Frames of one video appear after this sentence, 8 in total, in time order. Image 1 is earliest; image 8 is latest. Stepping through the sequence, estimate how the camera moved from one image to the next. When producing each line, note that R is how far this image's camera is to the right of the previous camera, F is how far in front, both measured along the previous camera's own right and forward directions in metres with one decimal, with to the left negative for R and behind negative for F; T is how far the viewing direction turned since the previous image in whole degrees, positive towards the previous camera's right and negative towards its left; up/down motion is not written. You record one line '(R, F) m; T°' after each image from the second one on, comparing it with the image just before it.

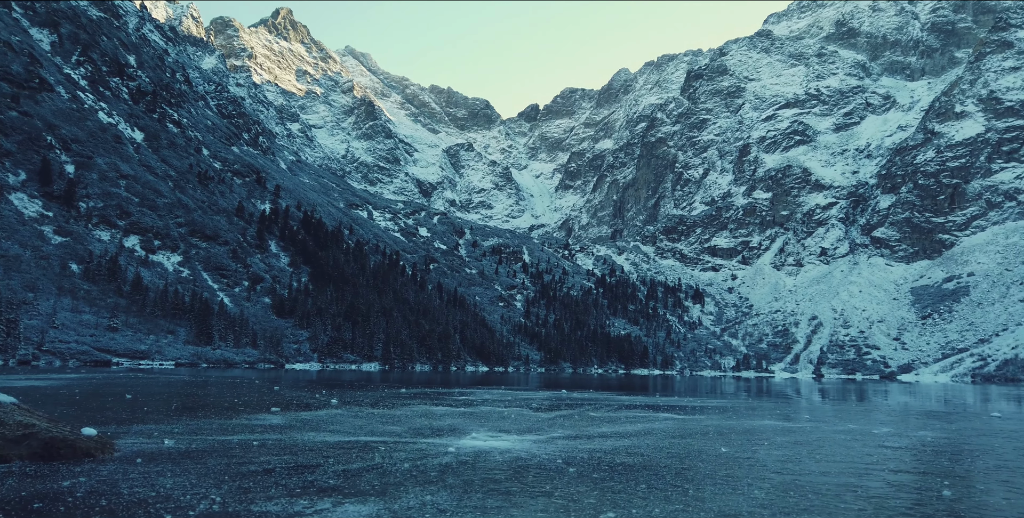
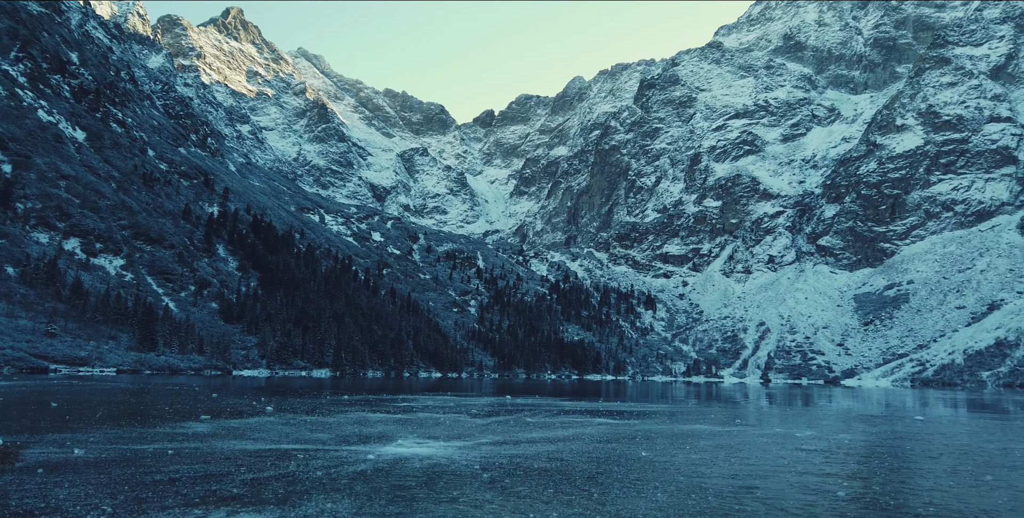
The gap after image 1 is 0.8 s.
(+0.7, 0.0) m; +3°
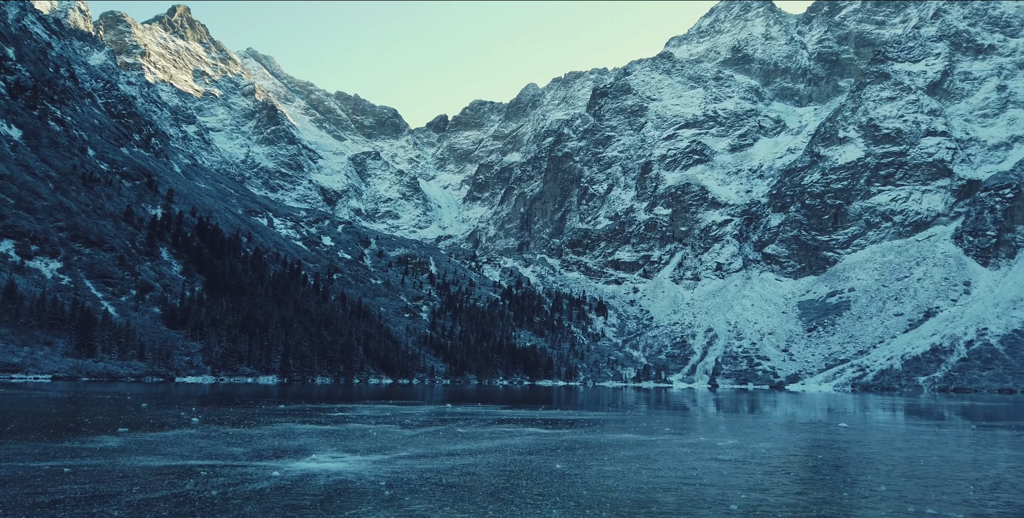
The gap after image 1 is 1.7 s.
(+0.8, +0.1) m; +4°
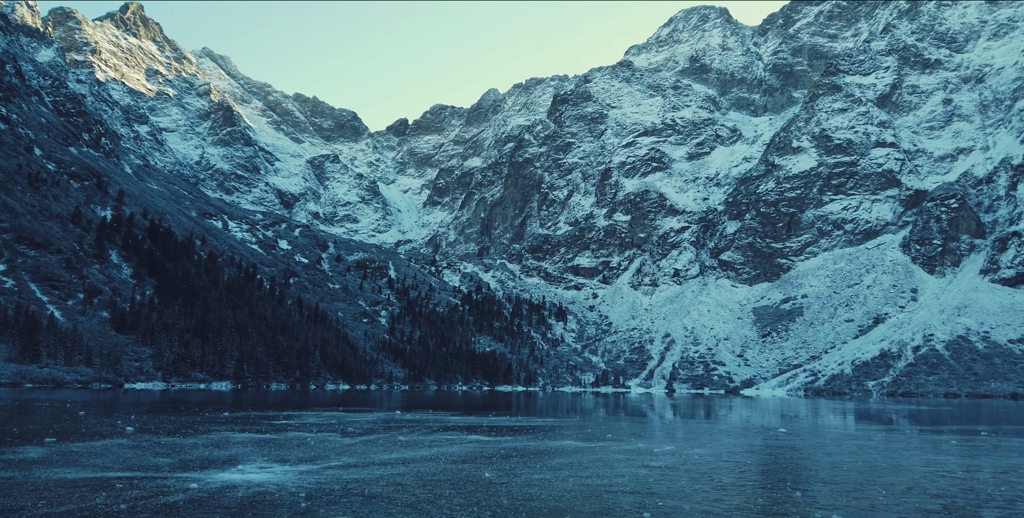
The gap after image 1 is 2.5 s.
(+0.6, 0.0) m; +3°
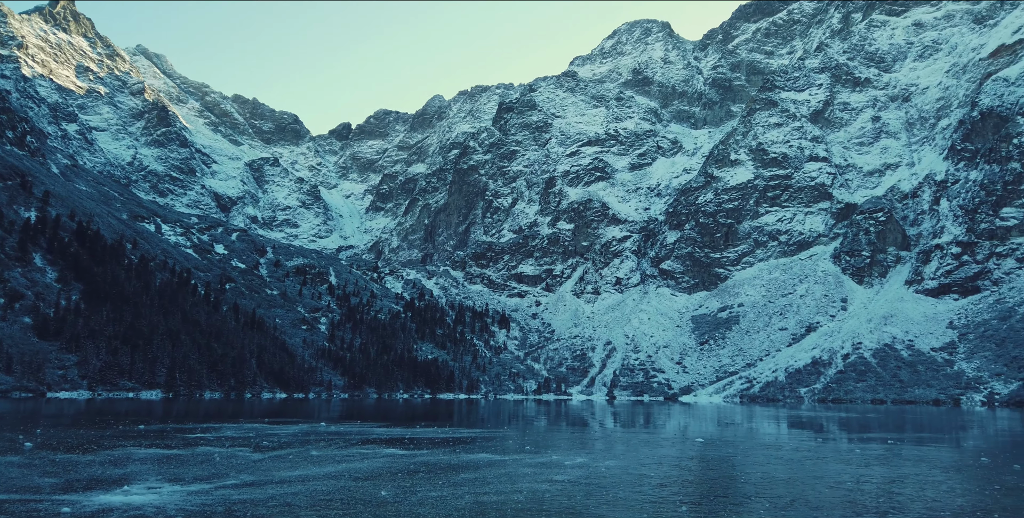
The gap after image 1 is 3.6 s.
(+0.9, +0.1) m; +4°
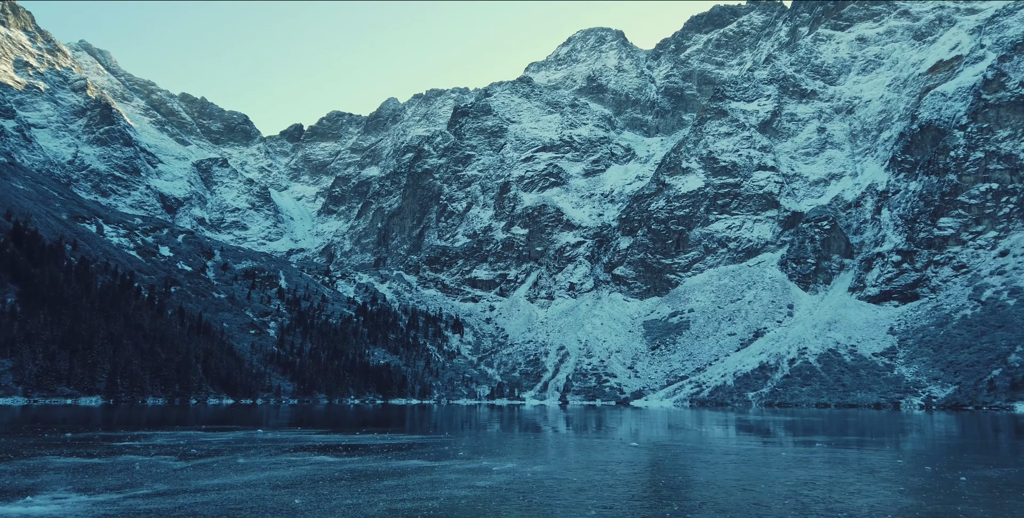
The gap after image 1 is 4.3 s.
(+0.8, 0.0) m; +3°
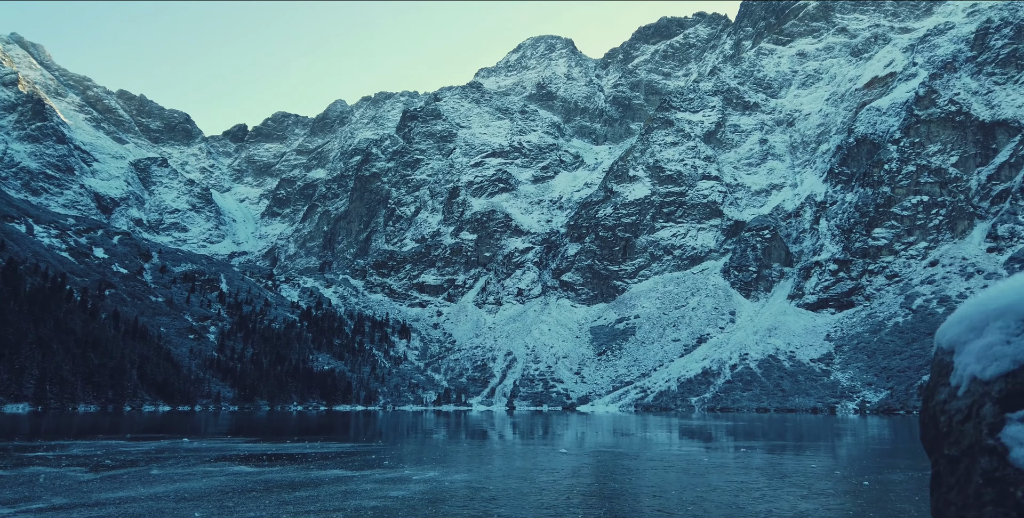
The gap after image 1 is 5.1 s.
(+0.8, 0.0) m; +4°
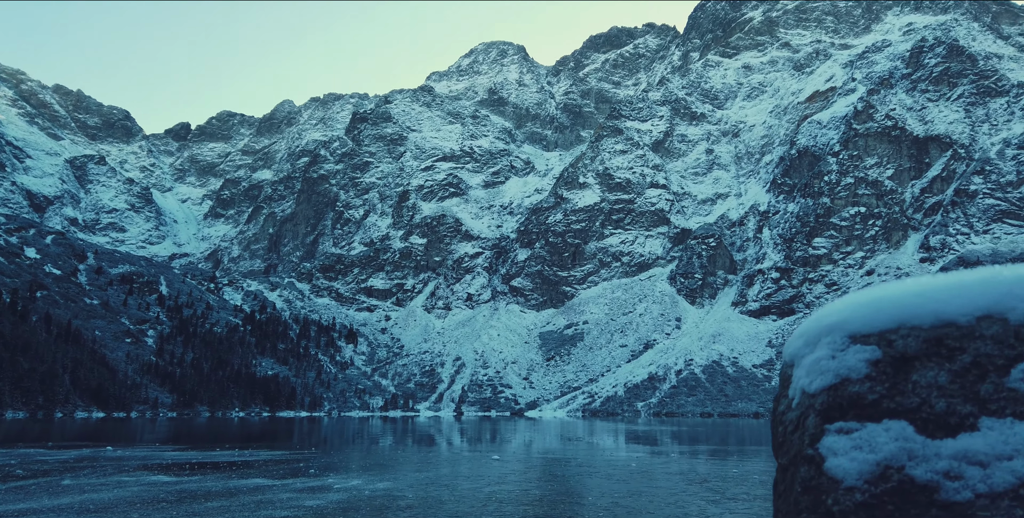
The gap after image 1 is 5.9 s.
(+0.7, 0.0) m; +4°
